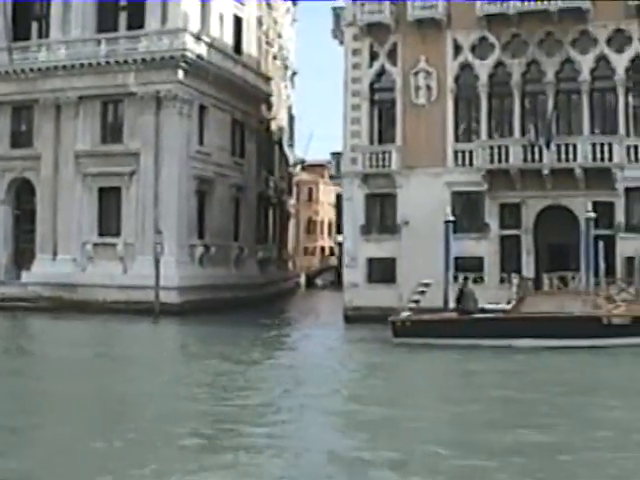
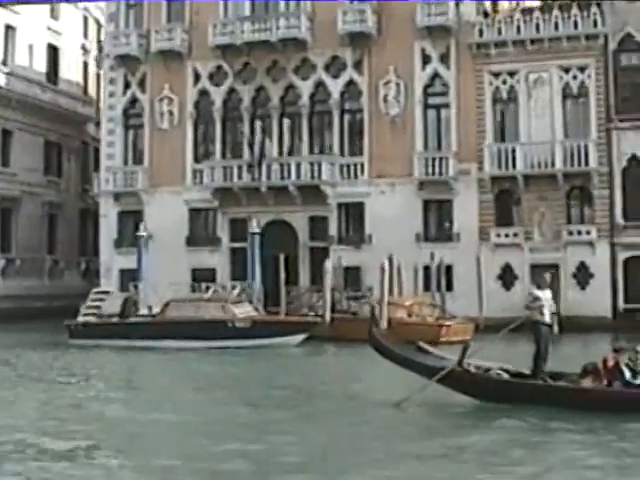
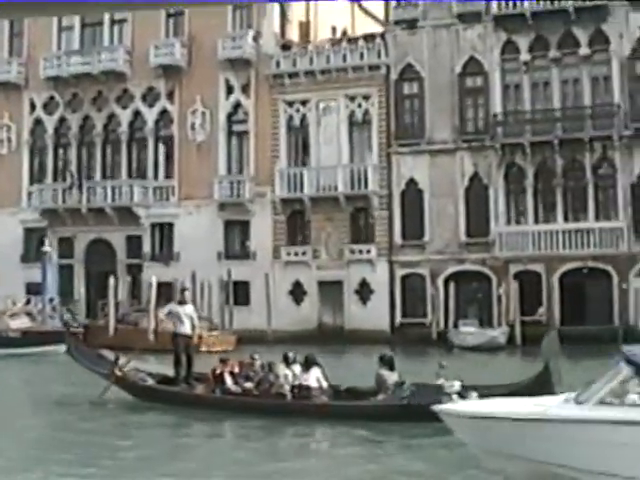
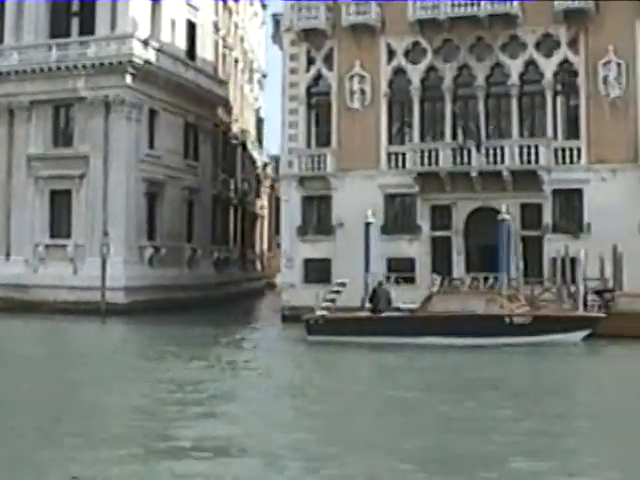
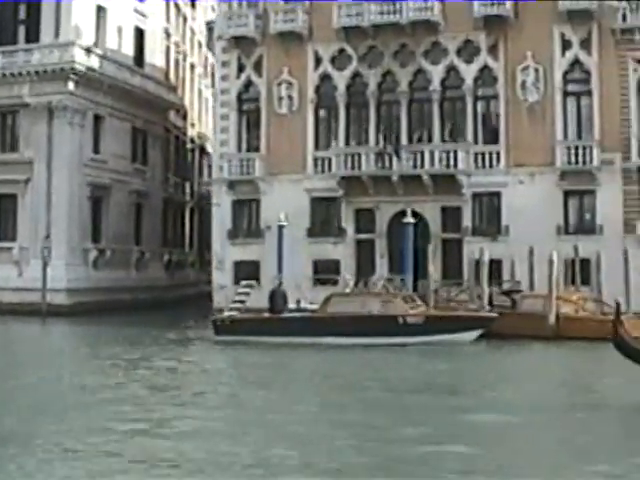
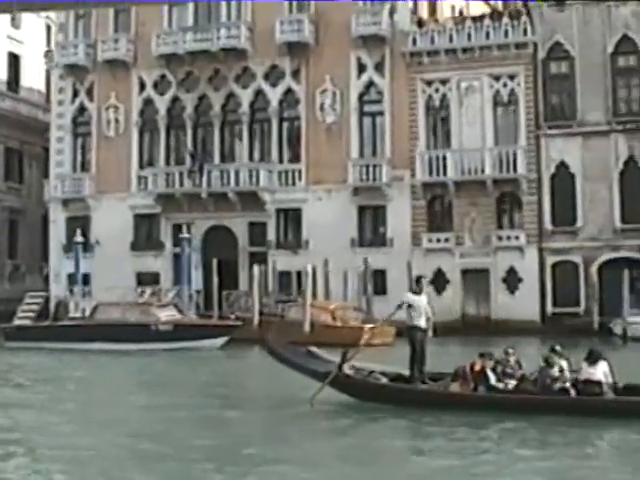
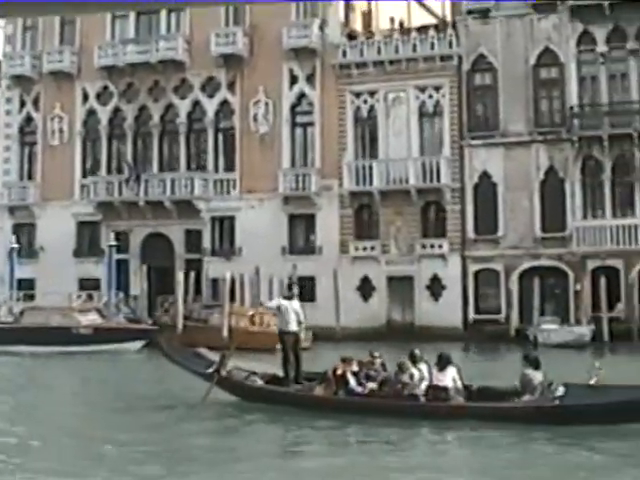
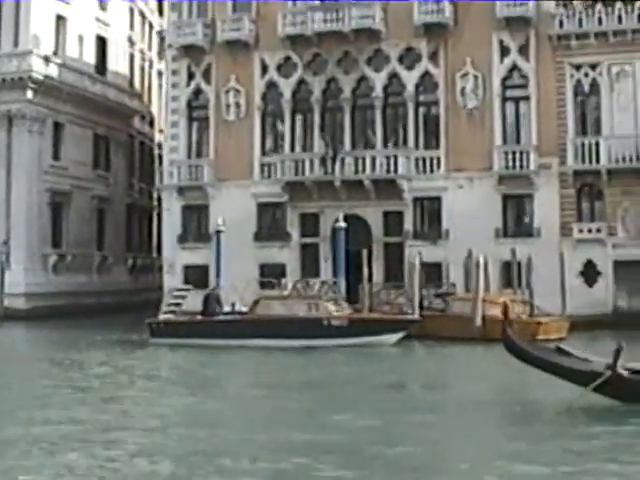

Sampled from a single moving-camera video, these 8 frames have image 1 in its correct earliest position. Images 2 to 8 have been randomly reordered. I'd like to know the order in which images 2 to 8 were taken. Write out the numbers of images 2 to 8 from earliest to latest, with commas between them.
4, 5, 8, 2, 6, 7, 3
